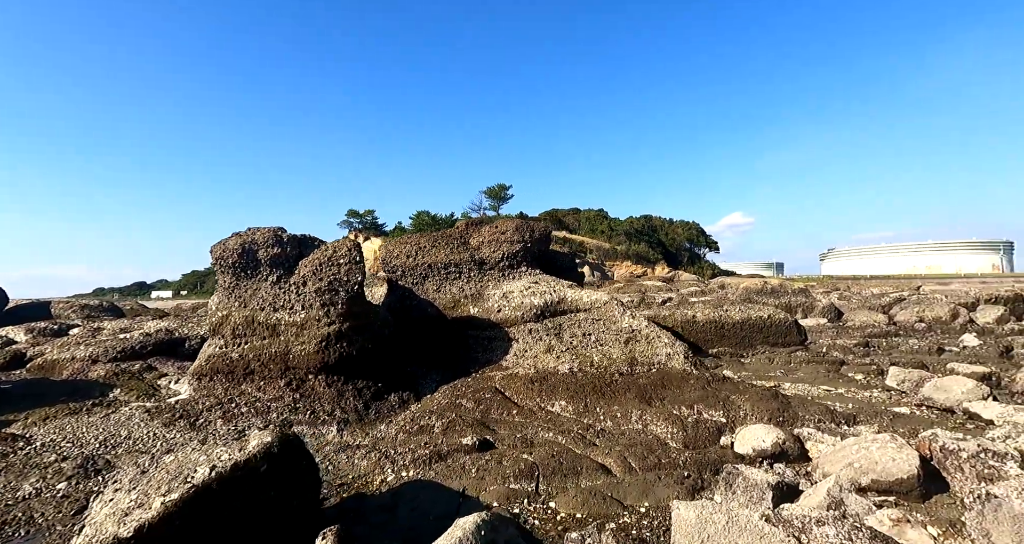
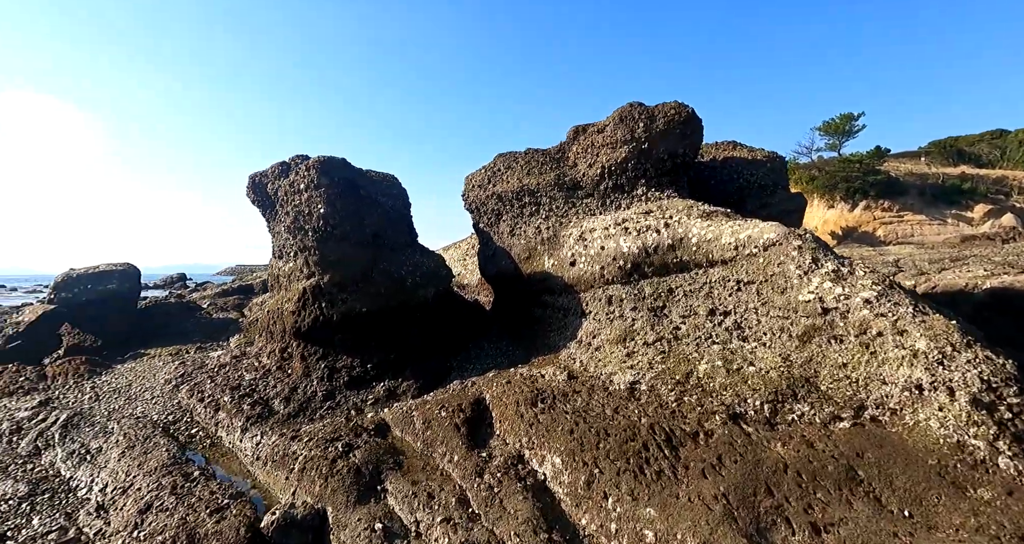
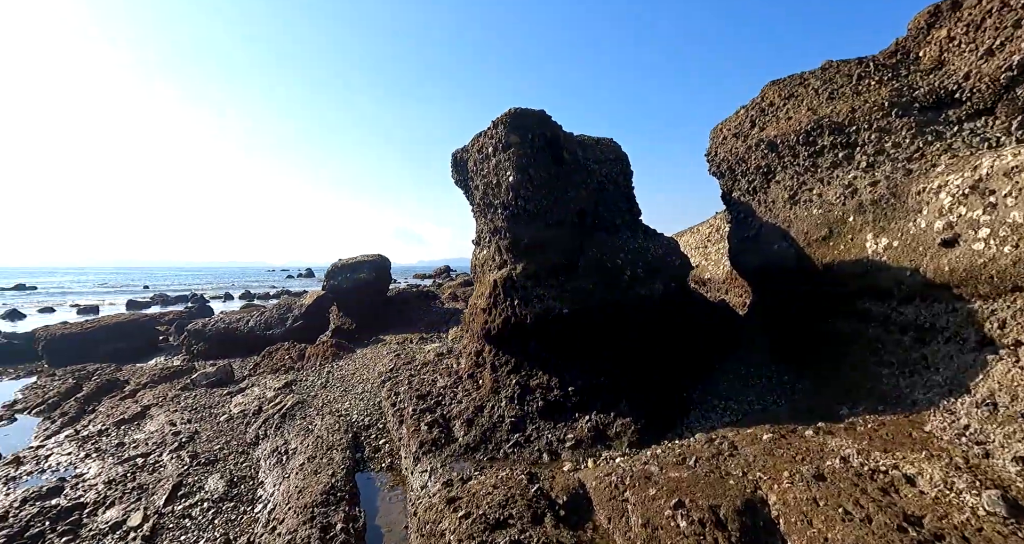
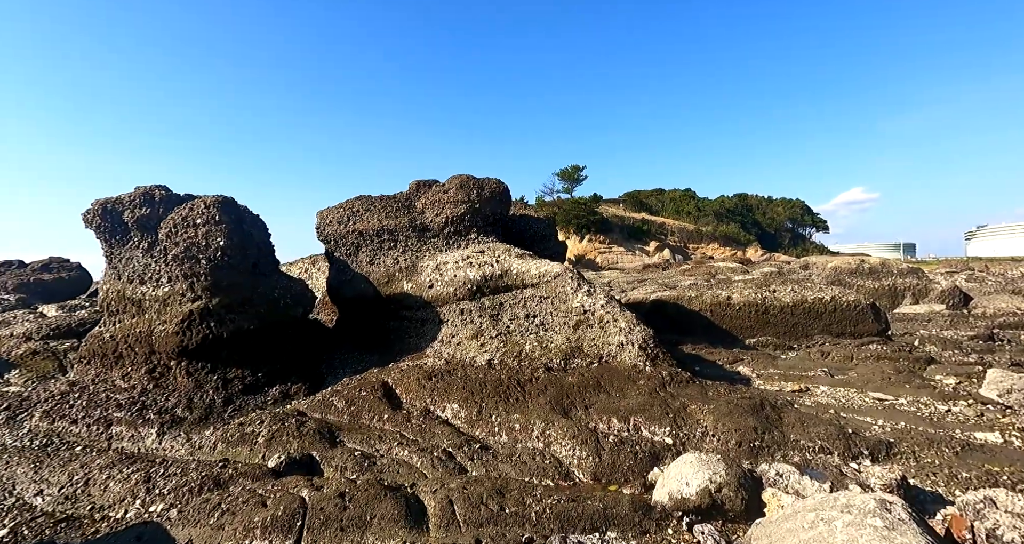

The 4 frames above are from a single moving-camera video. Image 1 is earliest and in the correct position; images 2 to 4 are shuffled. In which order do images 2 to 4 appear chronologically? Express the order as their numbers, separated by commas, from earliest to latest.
4, 2, 3
